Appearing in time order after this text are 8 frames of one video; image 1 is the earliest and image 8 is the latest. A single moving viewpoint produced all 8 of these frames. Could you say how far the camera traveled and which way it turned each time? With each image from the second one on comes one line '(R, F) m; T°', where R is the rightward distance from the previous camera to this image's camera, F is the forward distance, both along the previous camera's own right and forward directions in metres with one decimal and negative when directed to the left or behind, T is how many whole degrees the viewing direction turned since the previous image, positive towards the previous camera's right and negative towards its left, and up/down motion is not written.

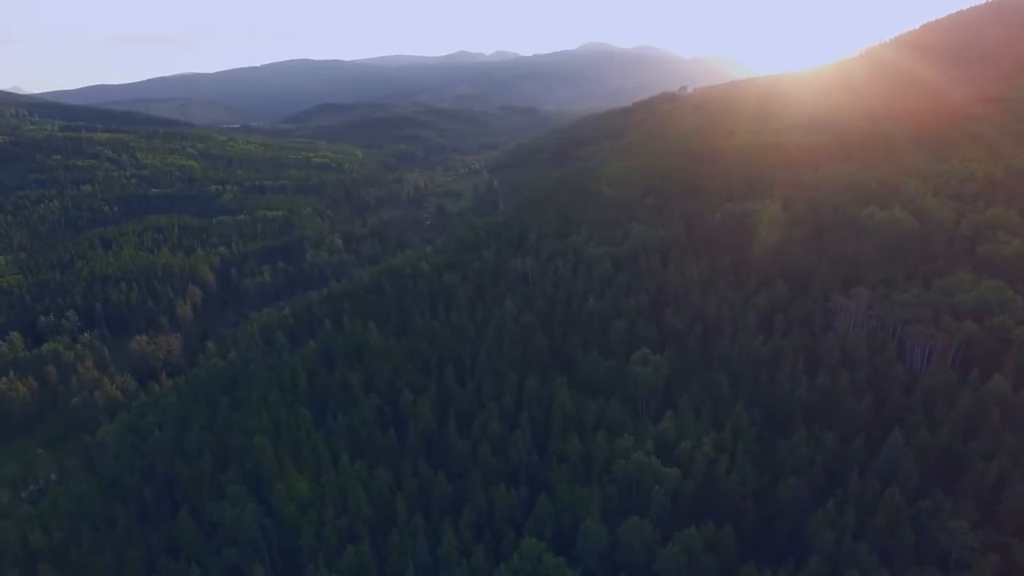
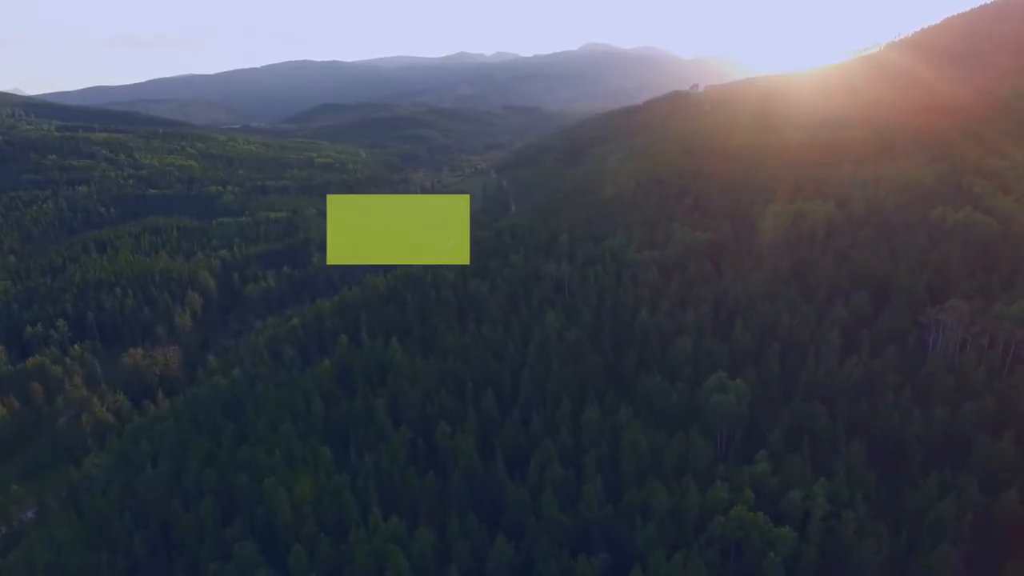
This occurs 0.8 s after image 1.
(-4.5, +9.0) m; 0°
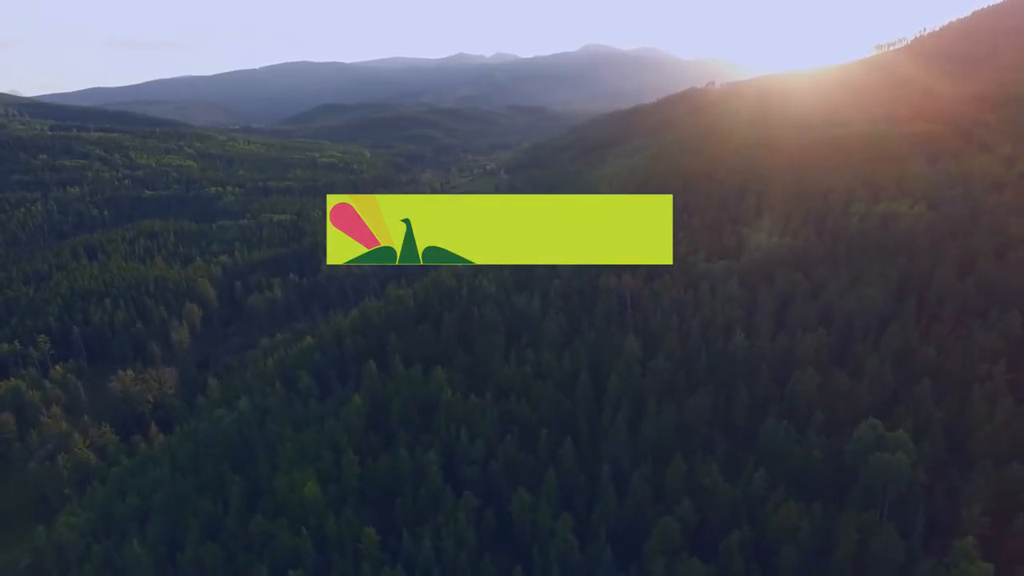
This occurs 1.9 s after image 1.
(-6.2, +12.2) m; 0°
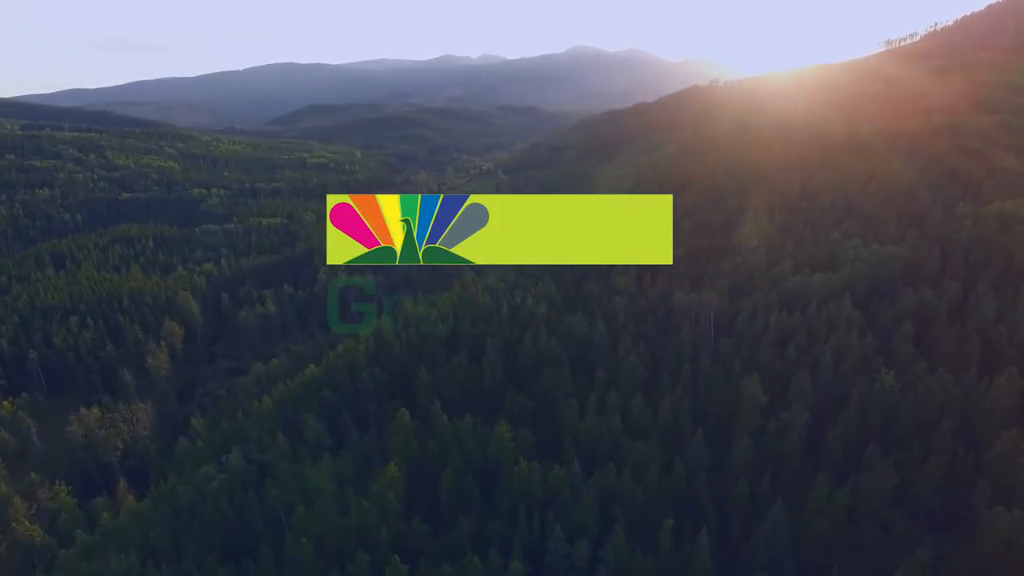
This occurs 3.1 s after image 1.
(-6.4, +13.8) m; +1°
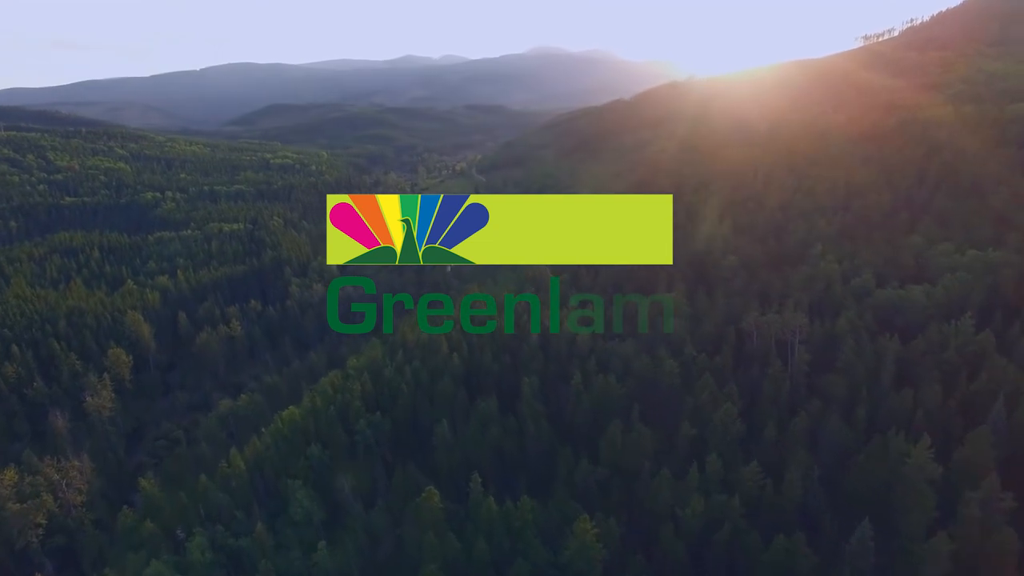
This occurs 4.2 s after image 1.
(-5.3, +12.4) m; +3°
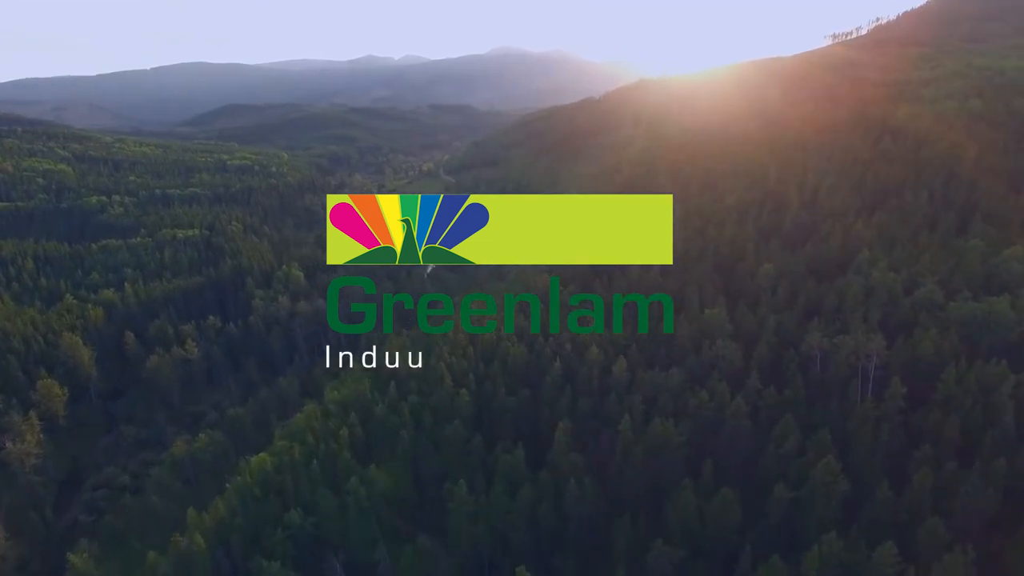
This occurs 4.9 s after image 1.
(-3.7, +8.9) m; +3°
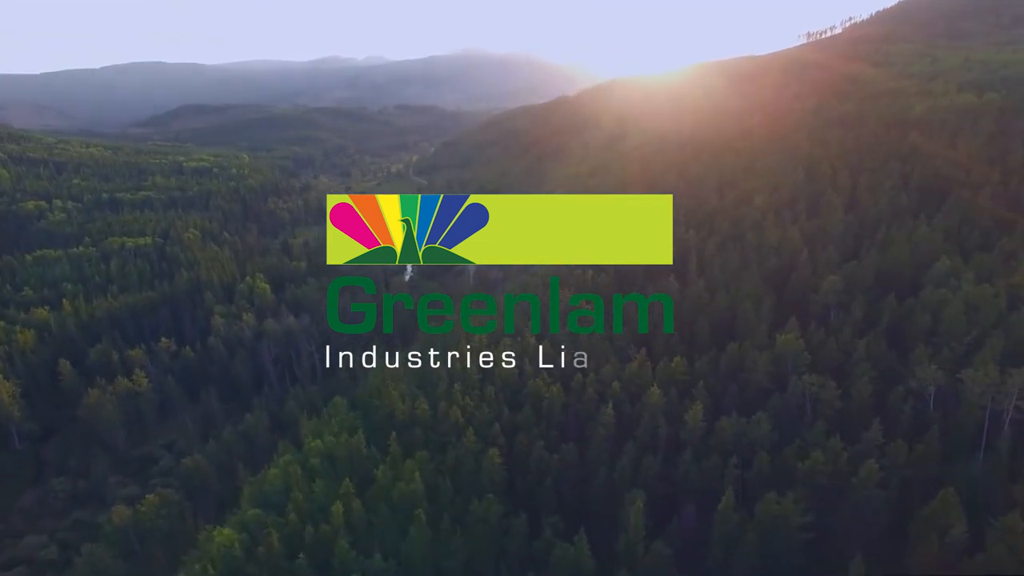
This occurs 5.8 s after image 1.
(-3.9, +9.7) m; +3°
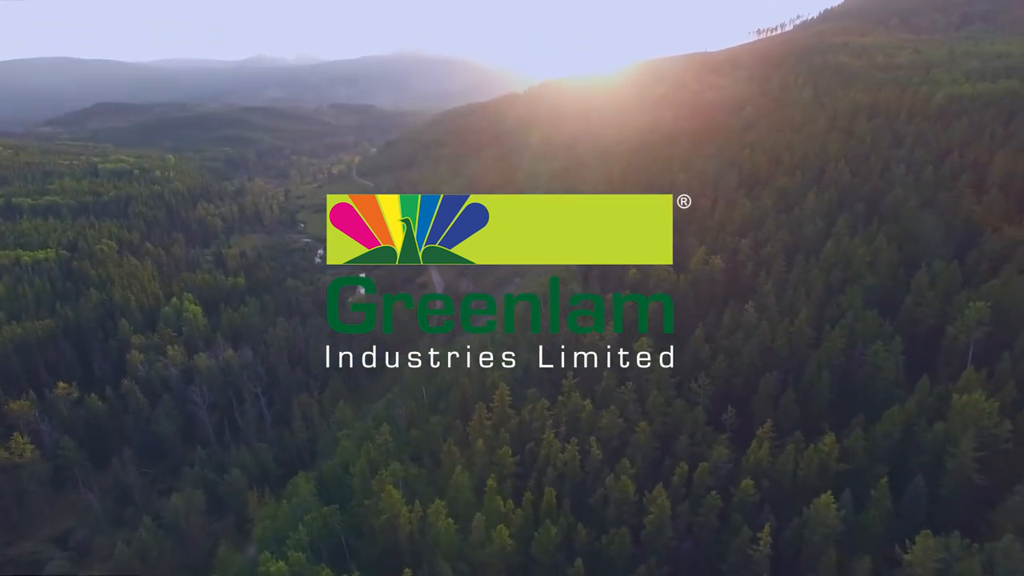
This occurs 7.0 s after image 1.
(-5.2, +14.1) m; +5°
